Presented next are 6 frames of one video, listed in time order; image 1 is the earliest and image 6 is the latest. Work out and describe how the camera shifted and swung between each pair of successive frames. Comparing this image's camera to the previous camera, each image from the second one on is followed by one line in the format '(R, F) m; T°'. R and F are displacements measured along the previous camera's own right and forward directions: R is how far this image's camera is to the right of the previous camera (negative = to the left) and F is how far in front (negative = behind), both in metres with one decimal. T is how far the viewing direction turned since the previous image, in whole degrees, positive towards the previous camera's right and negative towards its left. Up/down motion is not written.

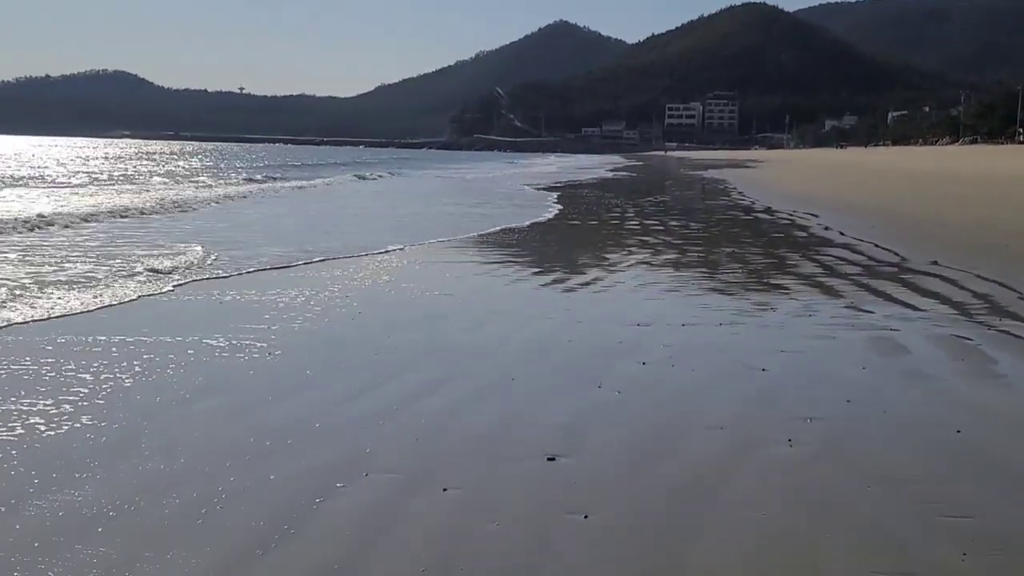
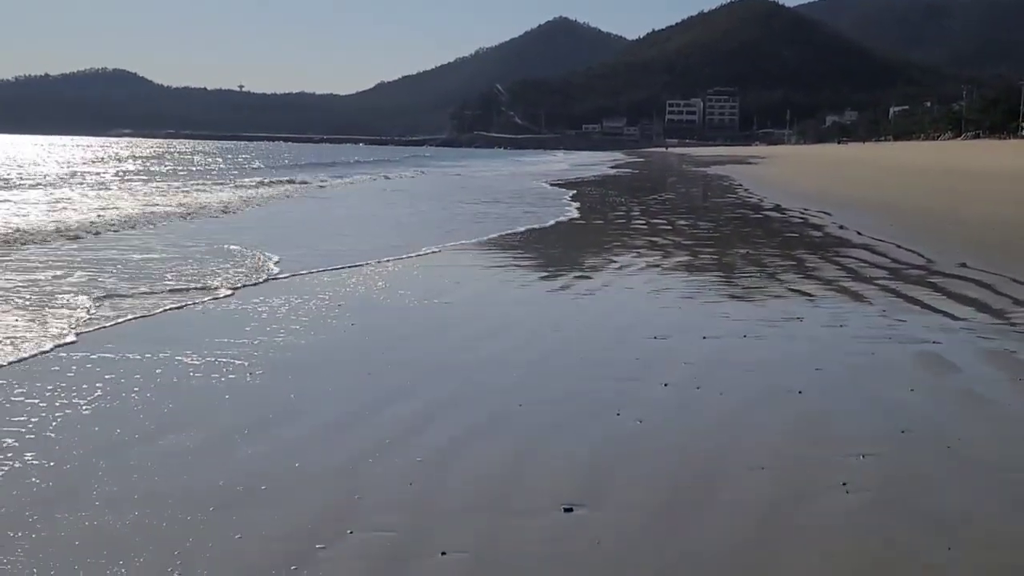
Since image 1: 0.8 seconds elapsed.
(0.0, +0.6) m; 0°
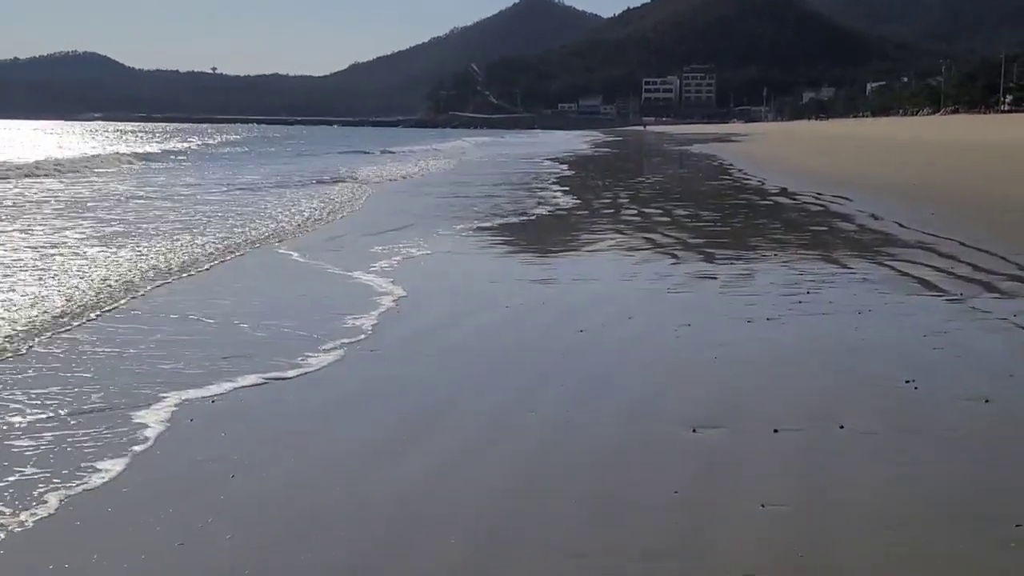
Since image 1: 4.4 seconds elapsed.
(+0.1, +2.6) m; +1°
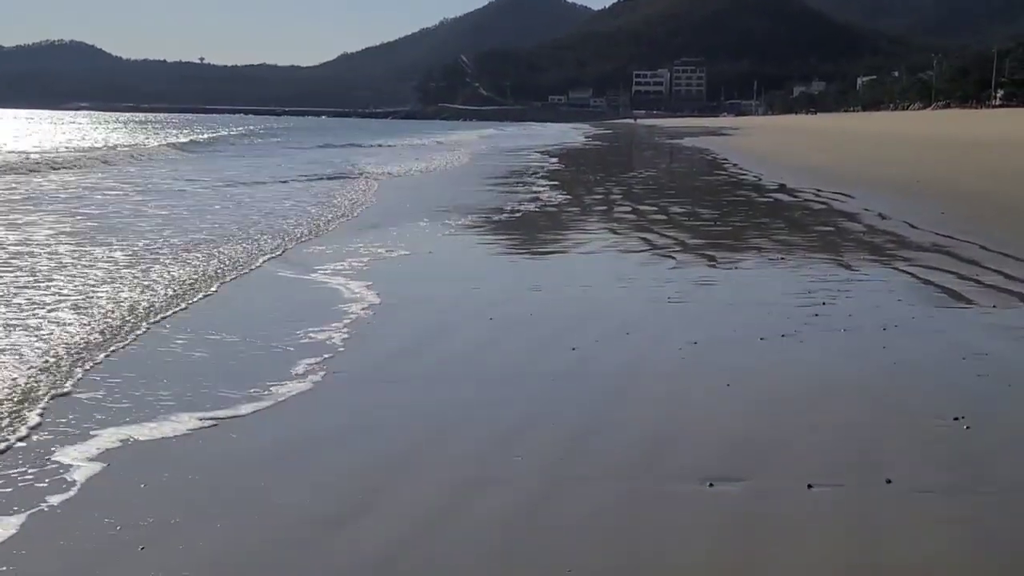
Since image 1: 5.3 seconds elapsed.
(0.0, +0.7) m; +1°
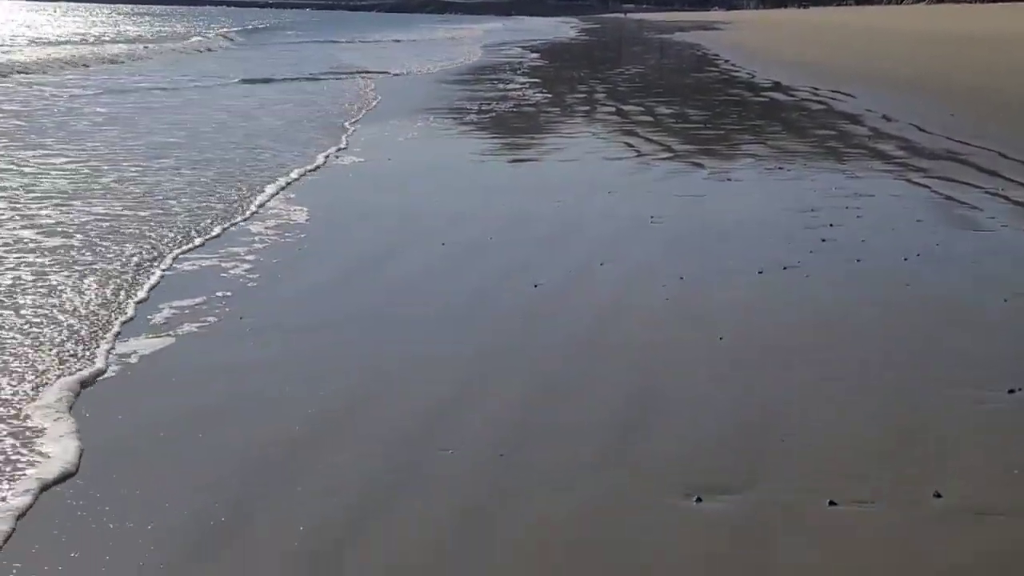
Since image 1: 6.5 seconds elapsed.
(+0.1, +0.9) m; +1°
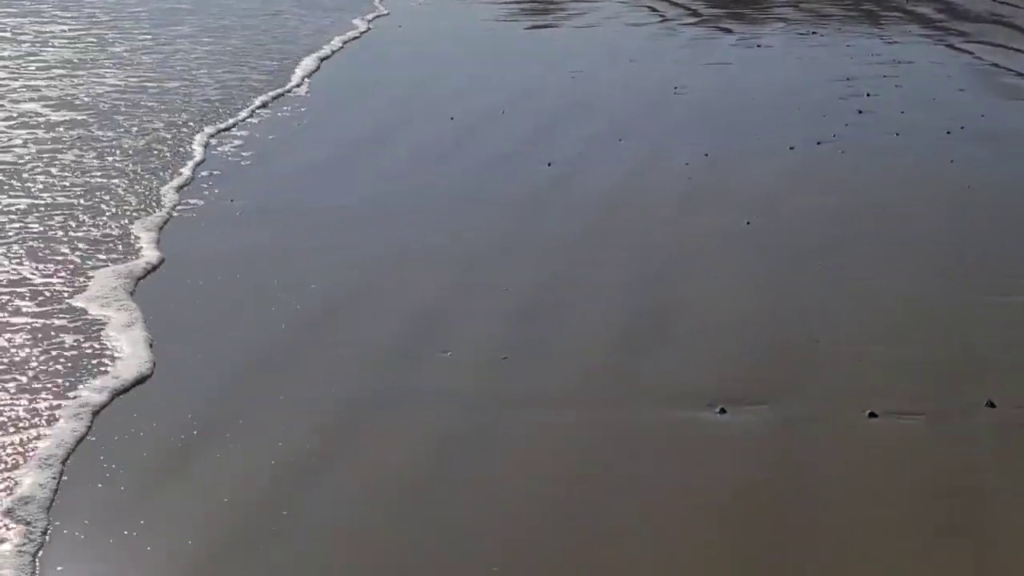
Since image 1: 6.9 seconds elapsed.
(0.0, +0.3) m; -1°
